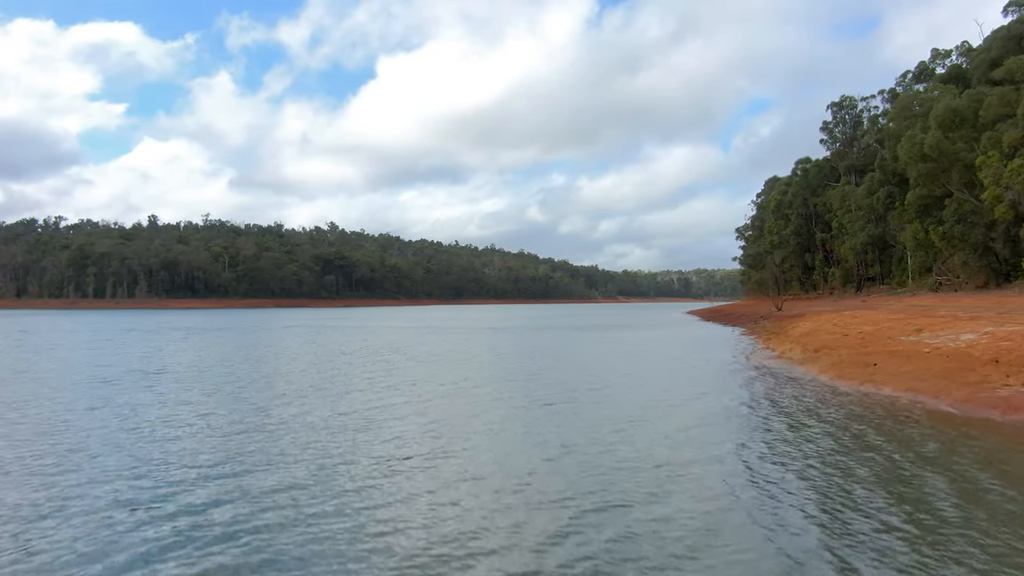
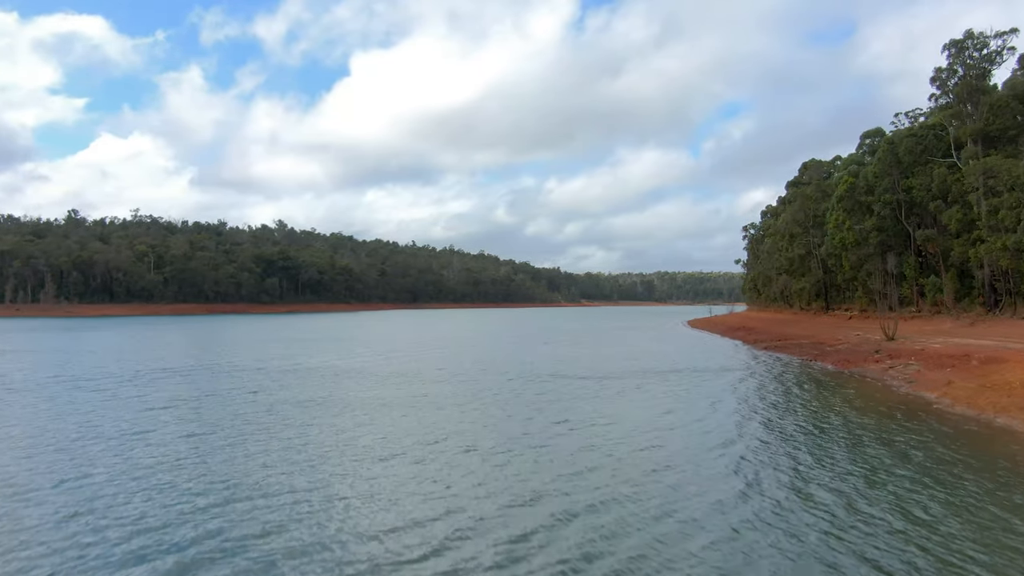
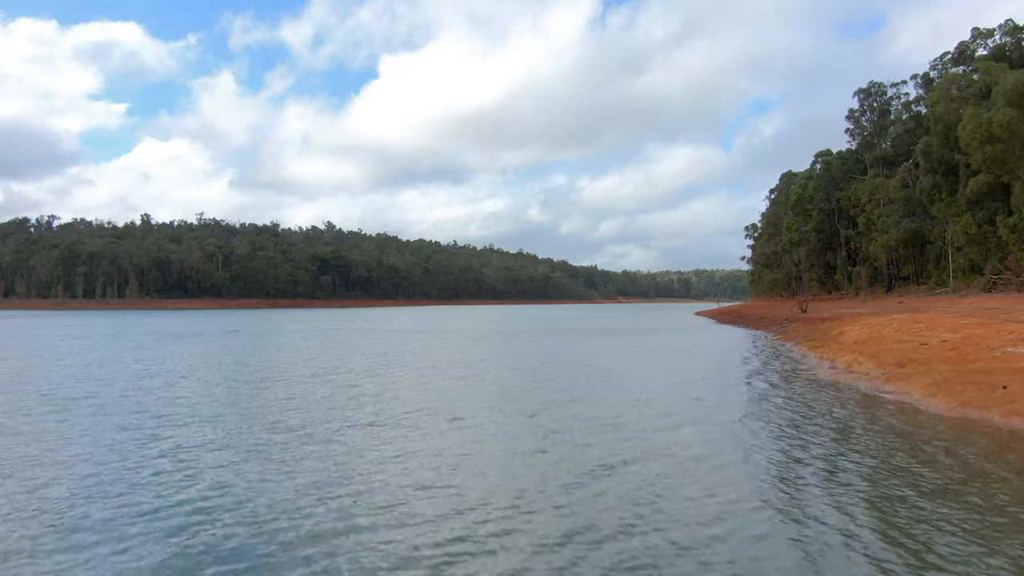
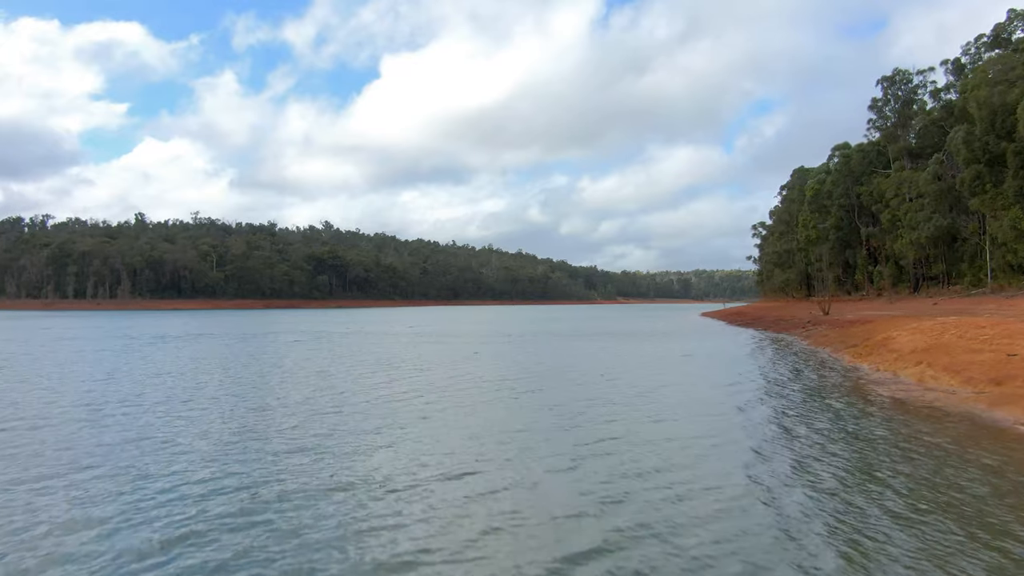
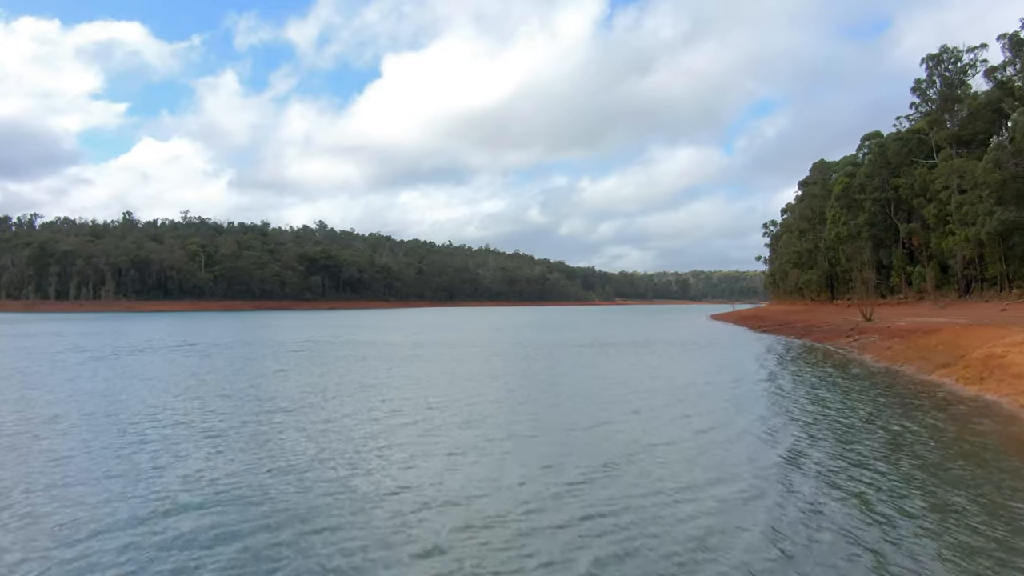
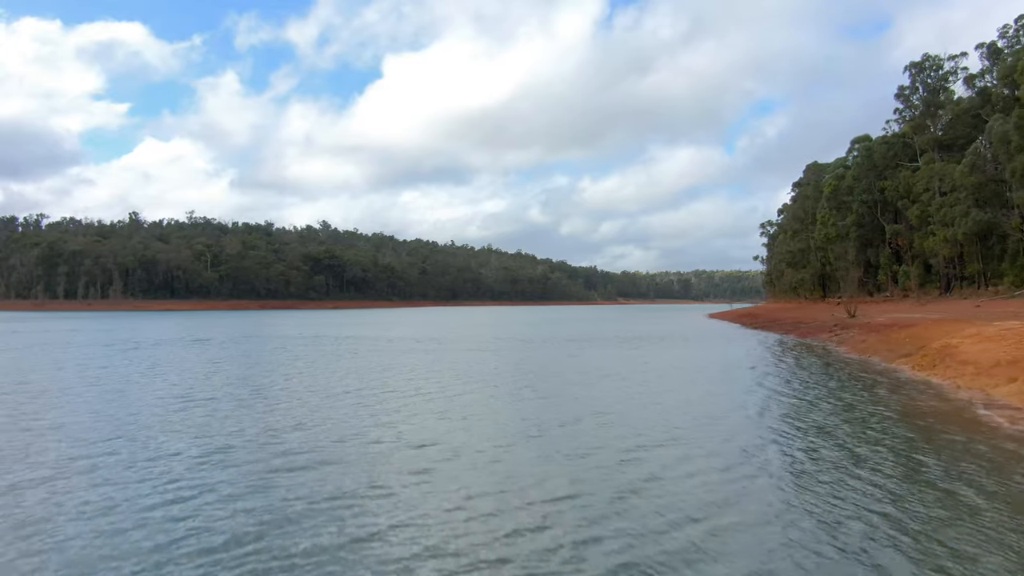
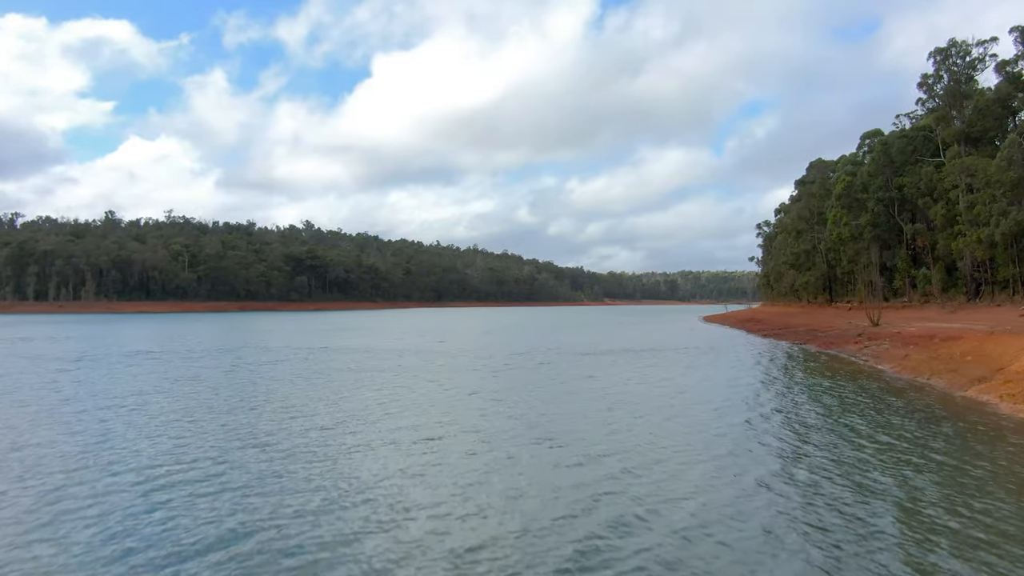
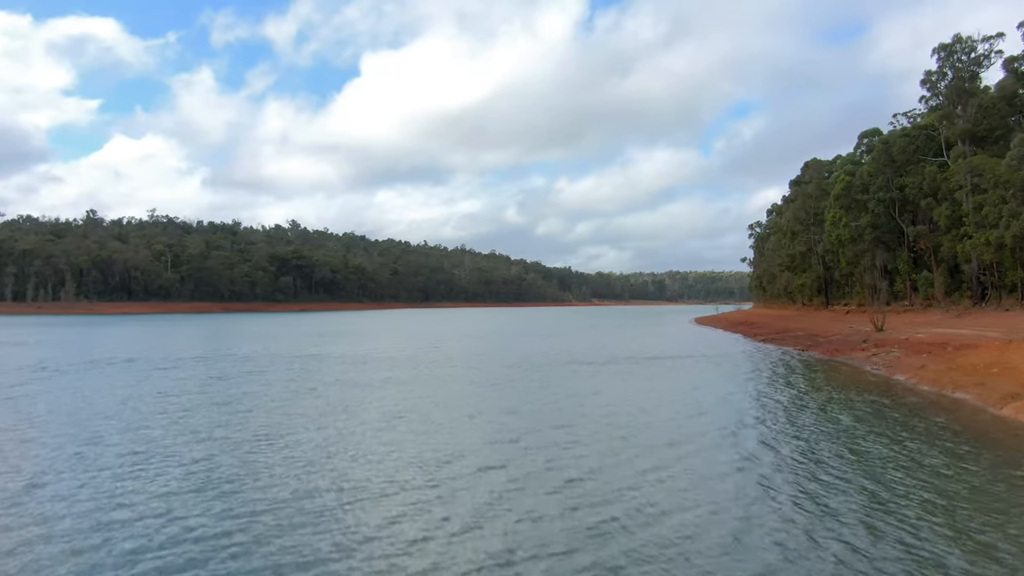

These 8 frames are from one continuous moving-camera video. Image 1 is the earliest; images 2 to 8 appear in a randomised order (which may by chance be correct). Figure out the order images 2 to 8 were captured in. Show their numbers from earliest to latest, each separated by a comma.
3, 4, 6, 5, 7, 8, 2
